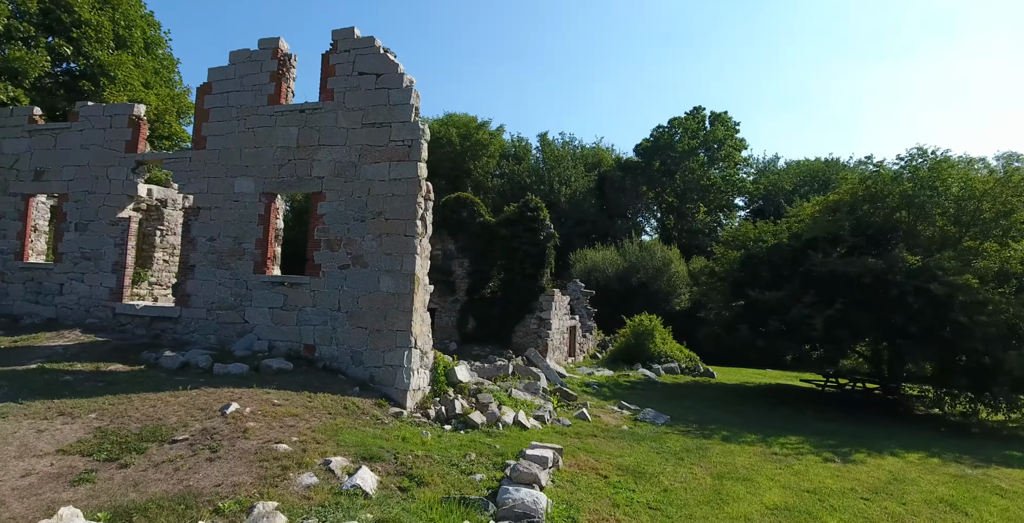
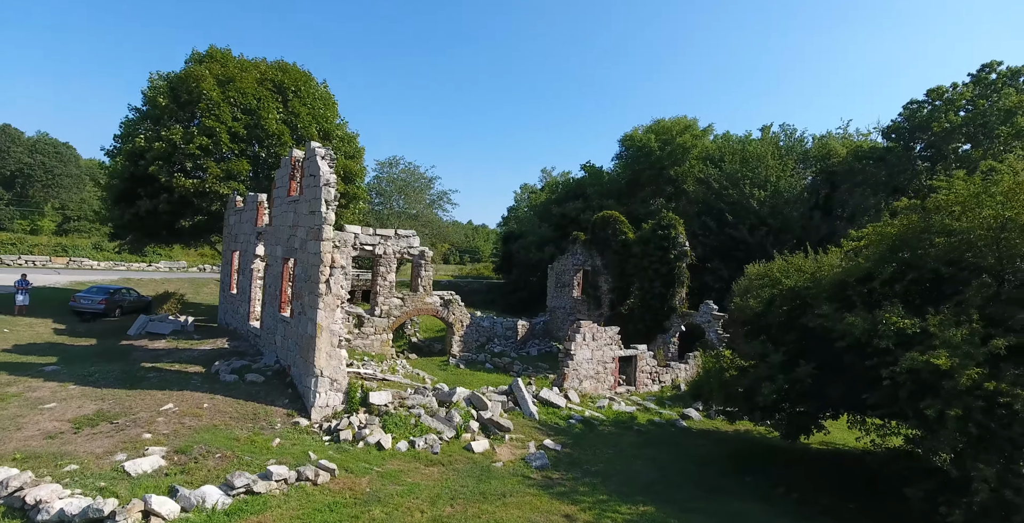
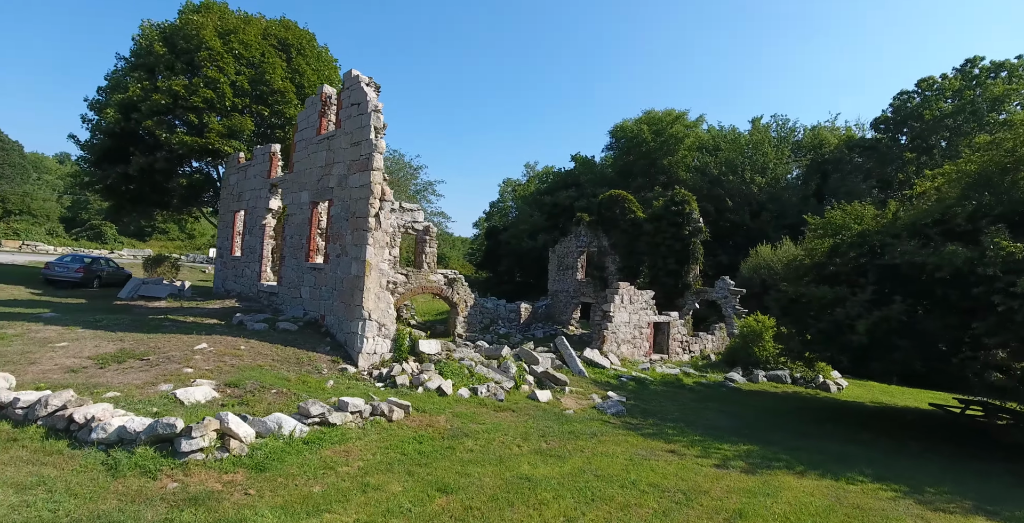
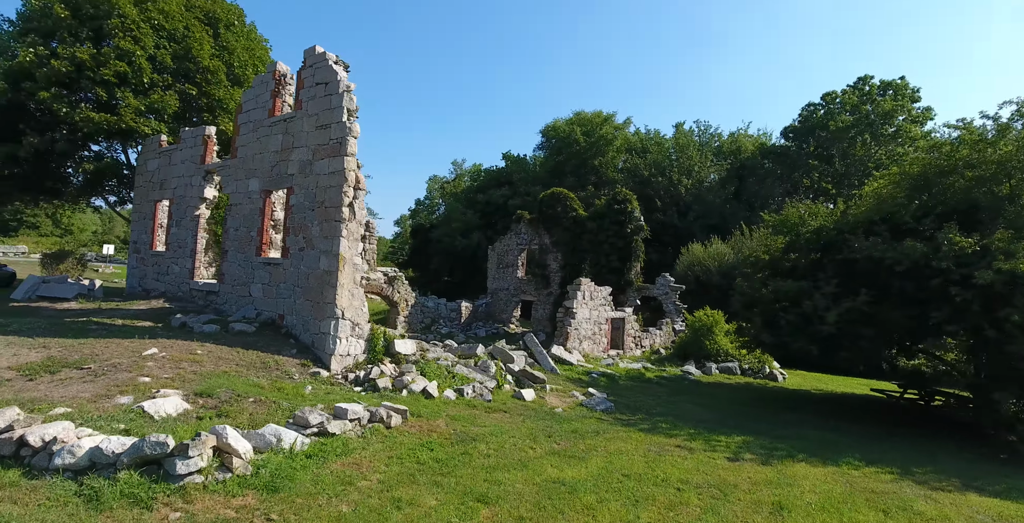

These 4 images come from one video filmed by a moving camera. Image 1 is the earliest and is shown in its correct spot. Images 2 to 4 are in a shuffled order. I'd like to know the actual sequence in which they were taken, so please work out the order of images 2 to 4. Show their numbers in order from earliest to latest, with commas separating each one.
4, 3, 2
